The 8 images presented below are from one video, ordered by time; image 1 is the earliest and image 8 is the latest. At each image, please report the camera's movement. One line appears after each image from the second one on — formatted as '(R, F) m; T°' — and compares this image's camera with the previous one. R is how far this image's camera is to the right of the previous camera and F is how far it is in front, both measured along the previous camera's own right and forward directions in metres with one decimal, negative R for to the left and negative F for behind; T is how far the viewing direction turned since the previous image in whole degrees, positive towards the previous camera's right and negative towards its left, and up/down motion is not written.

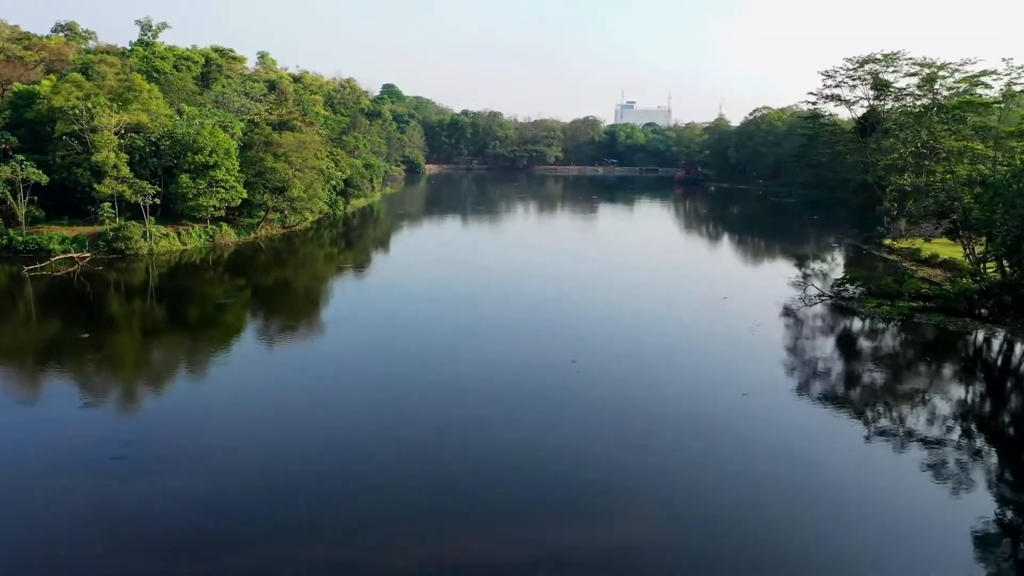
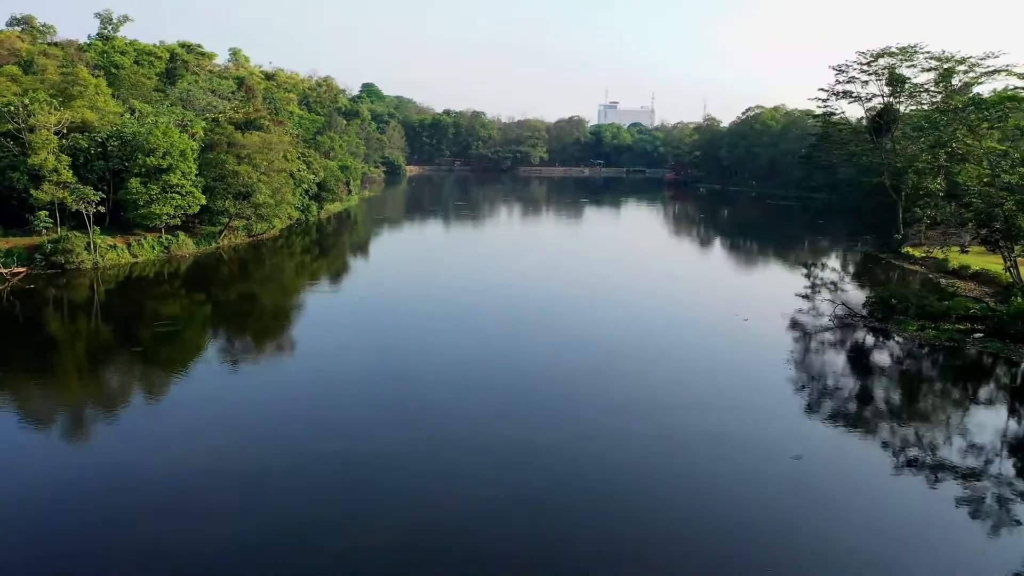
(-0.1, +1.7) m; +1°
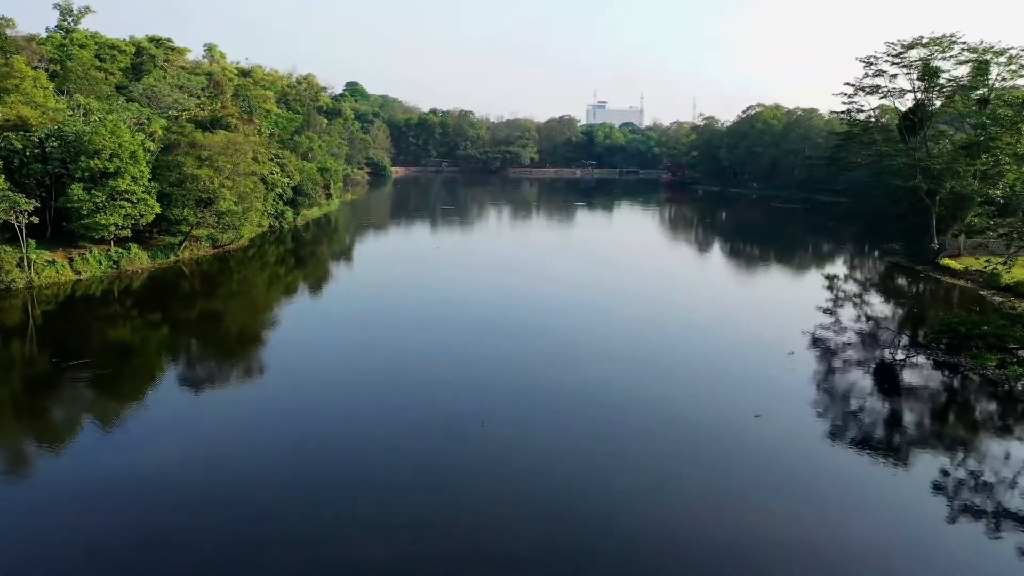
(-0.2, +1.9) m; +1°
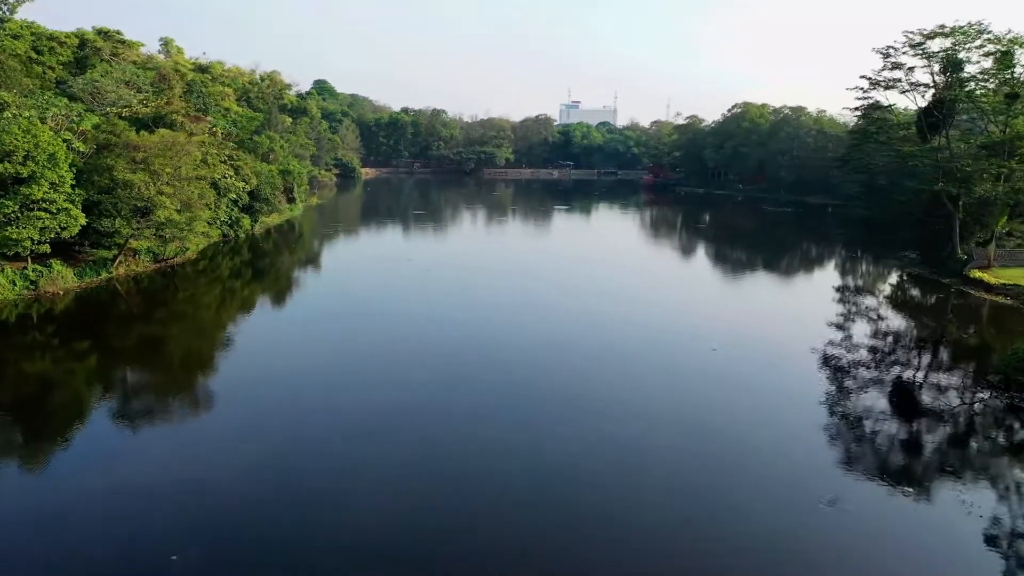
(-0.2, +1.9) m; +2°
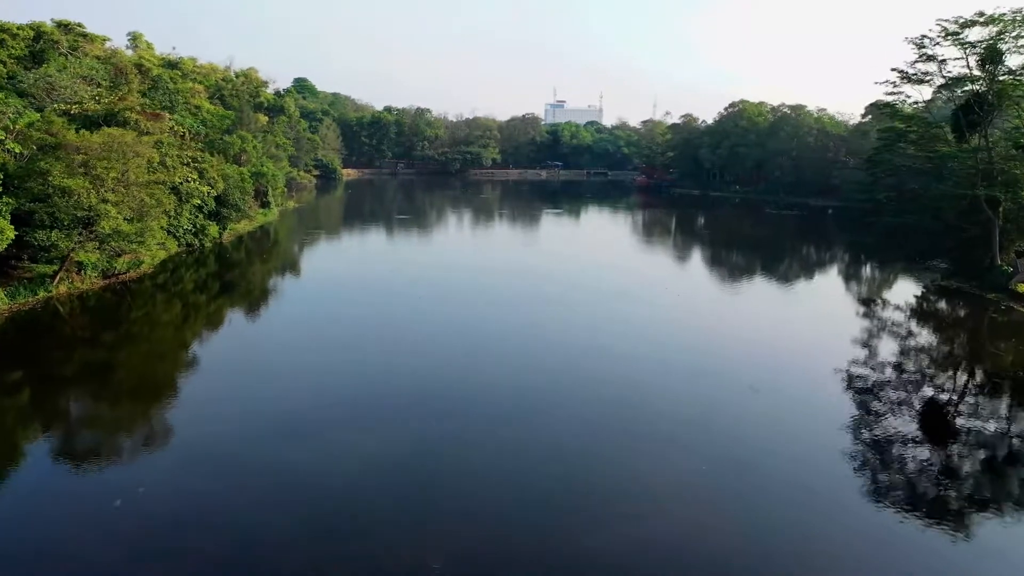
(-0.2, +1.6) m; +1°
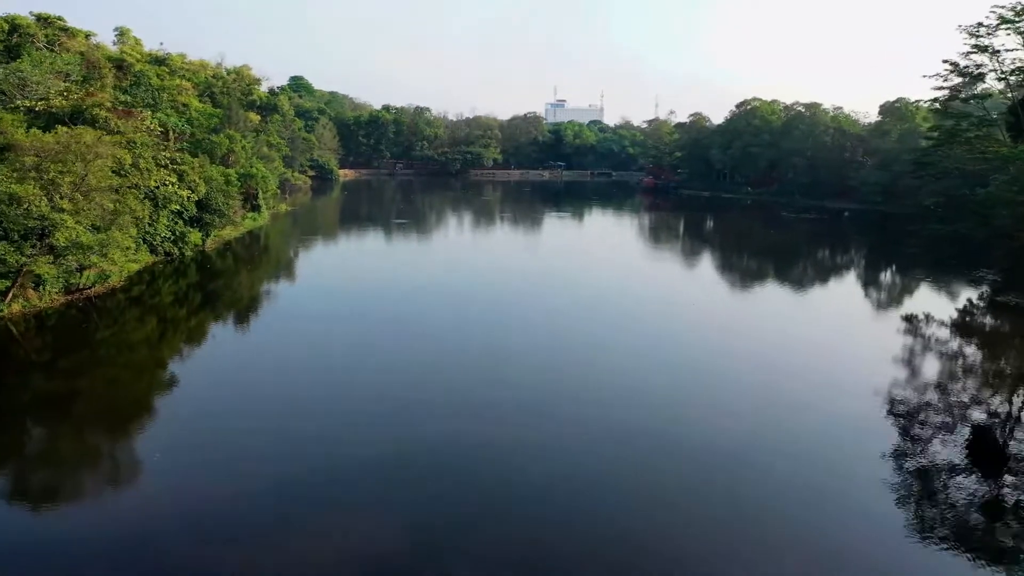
(-0.2, +1.4) m; 0°
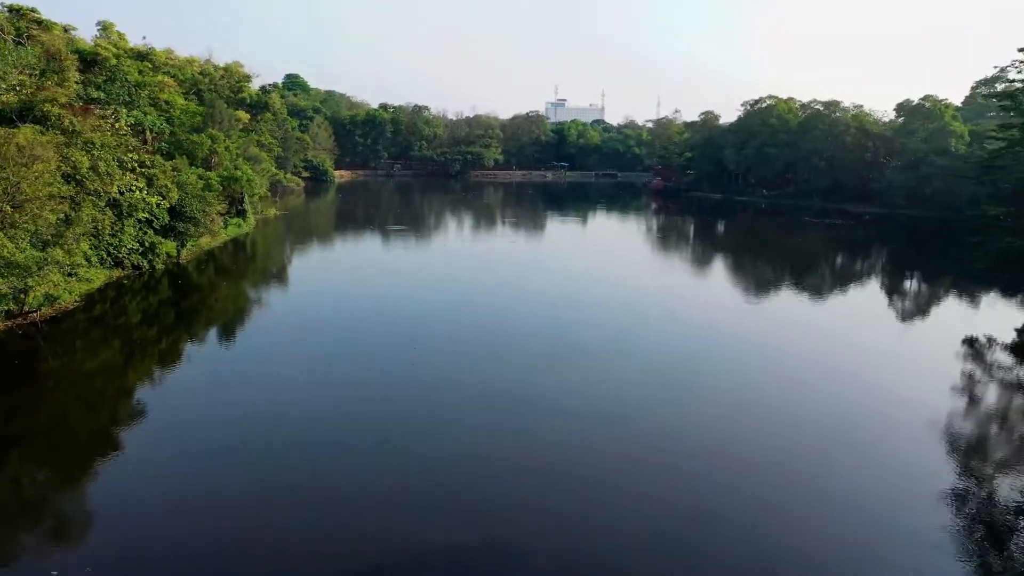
(-0.2, +1.6) m; 0°
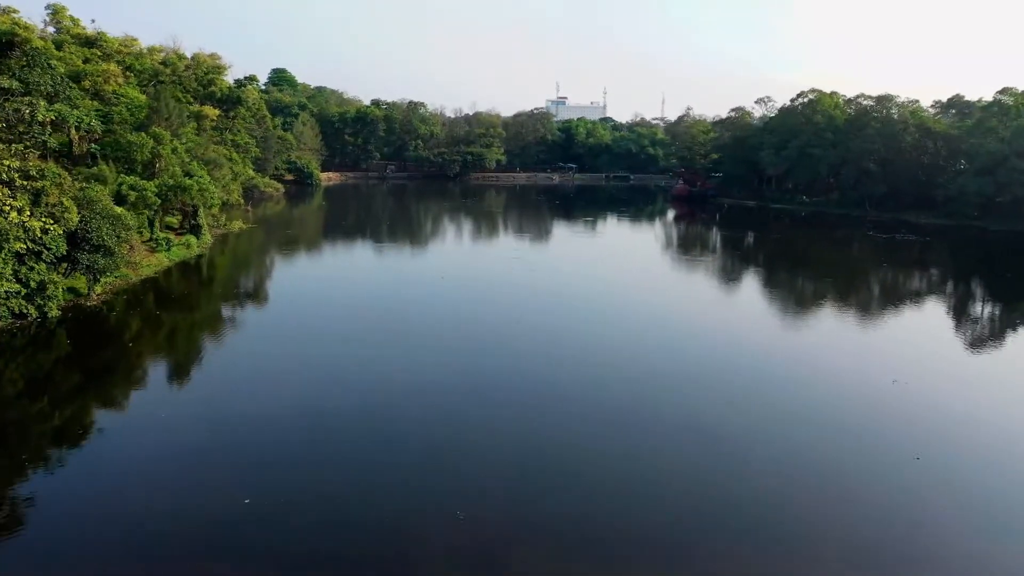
(-0.3, +3.9) m; 0°
